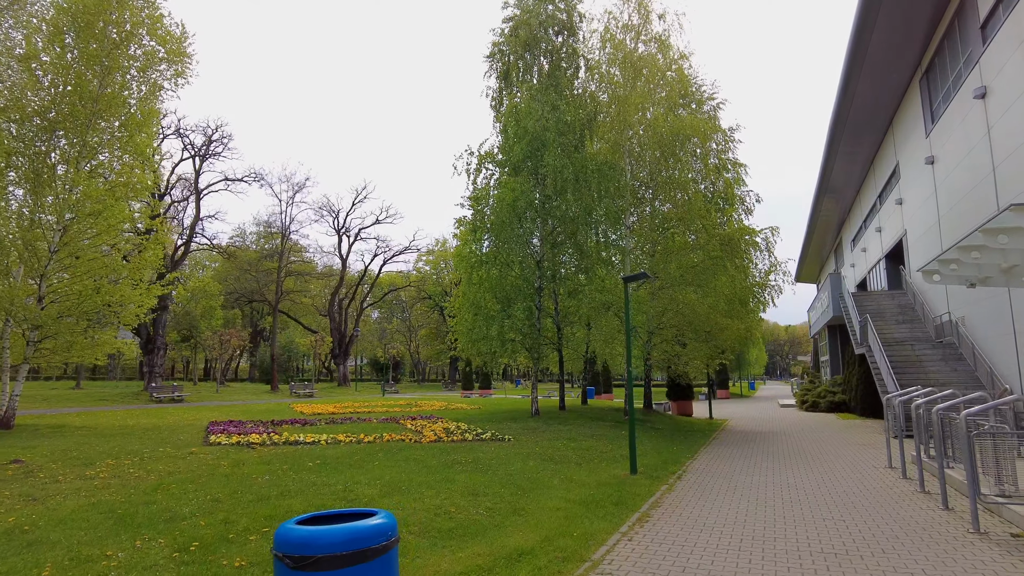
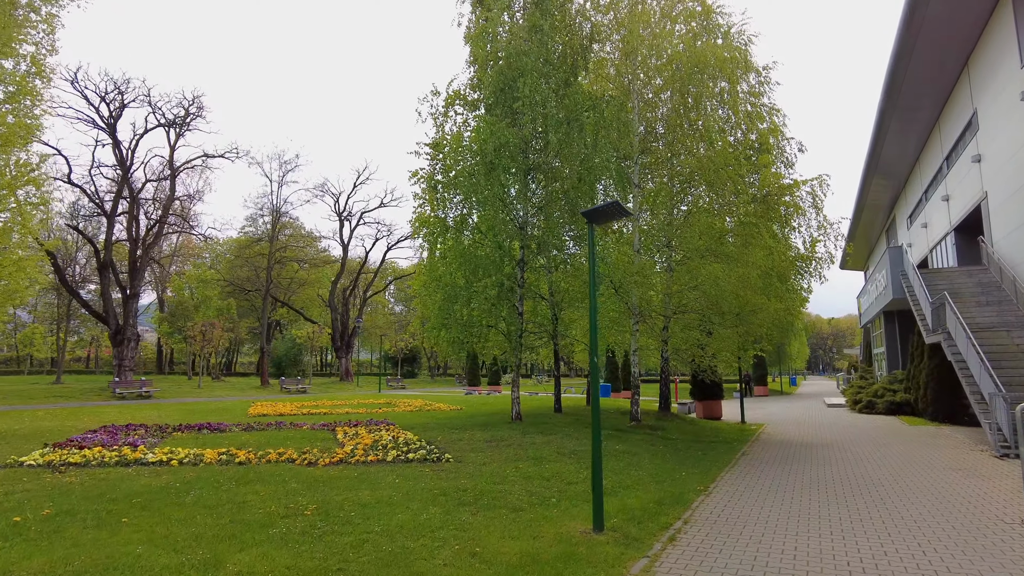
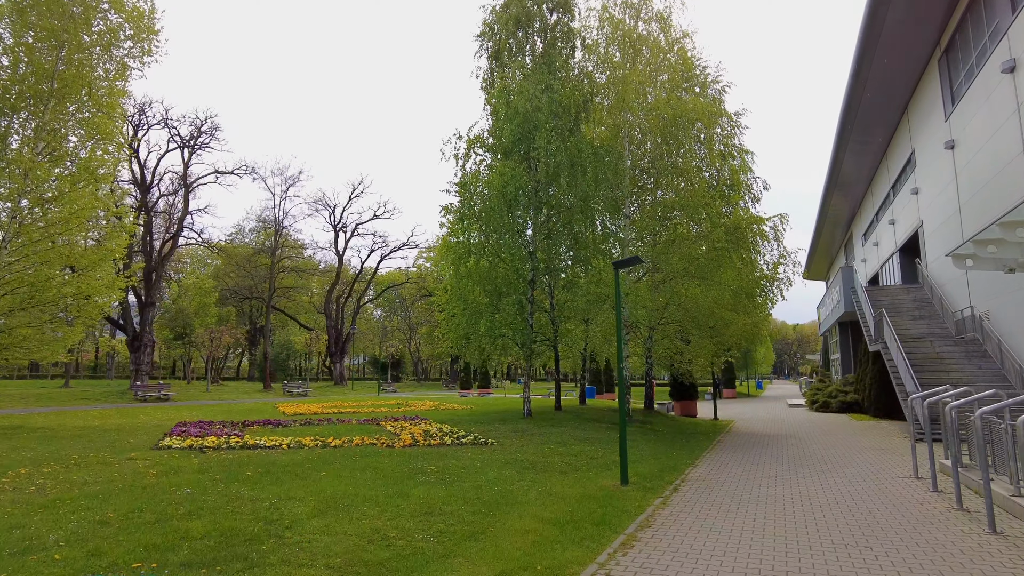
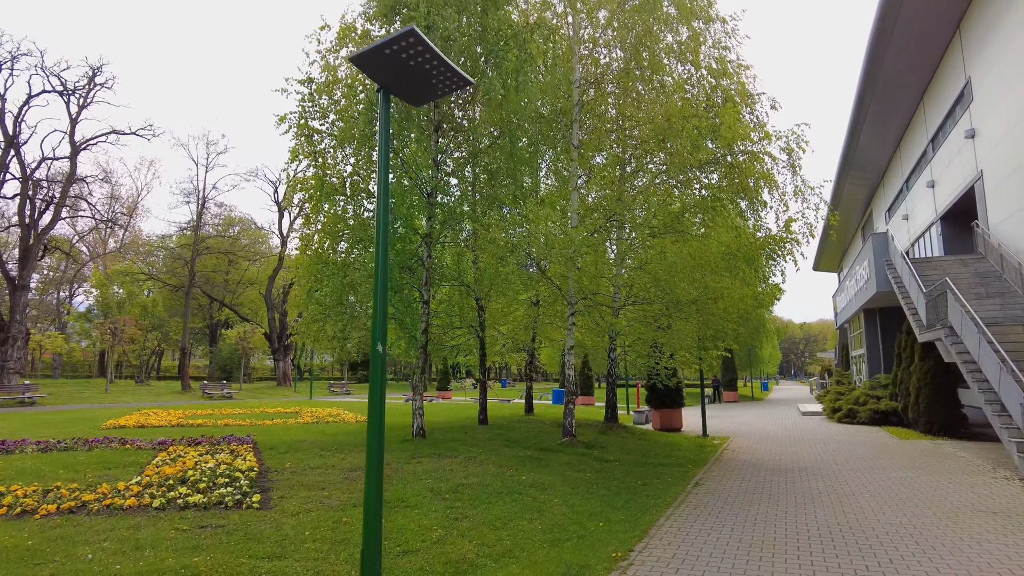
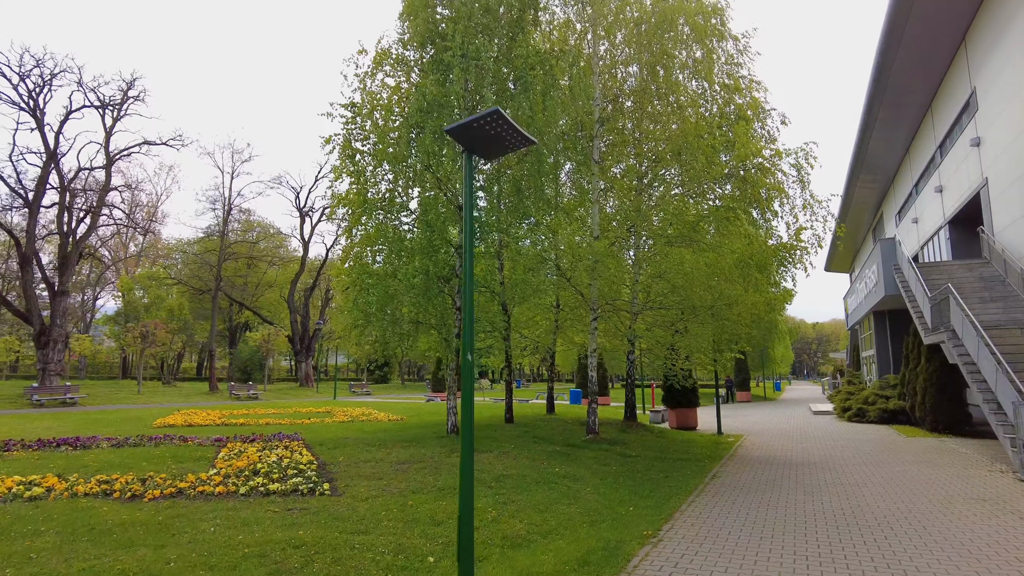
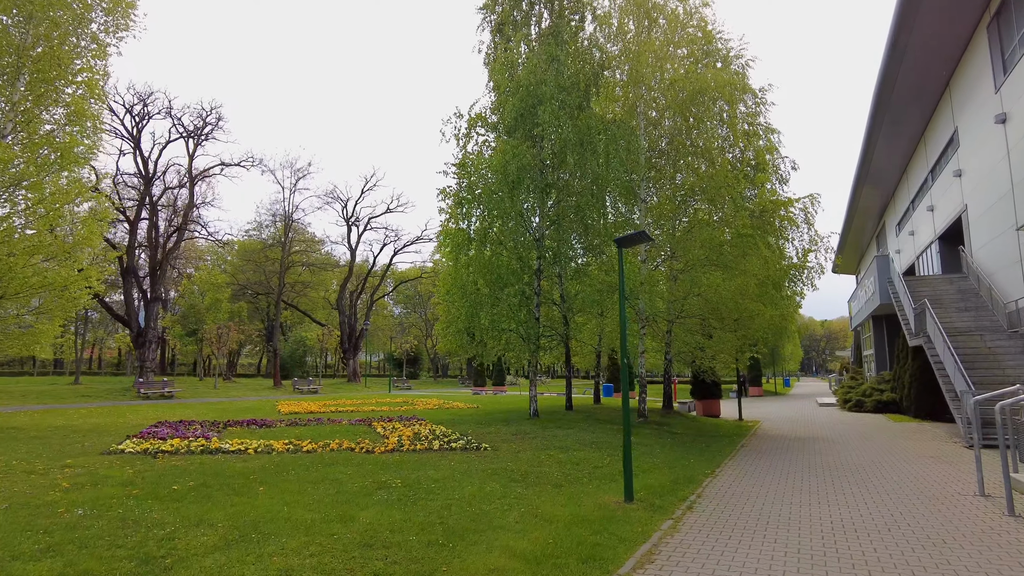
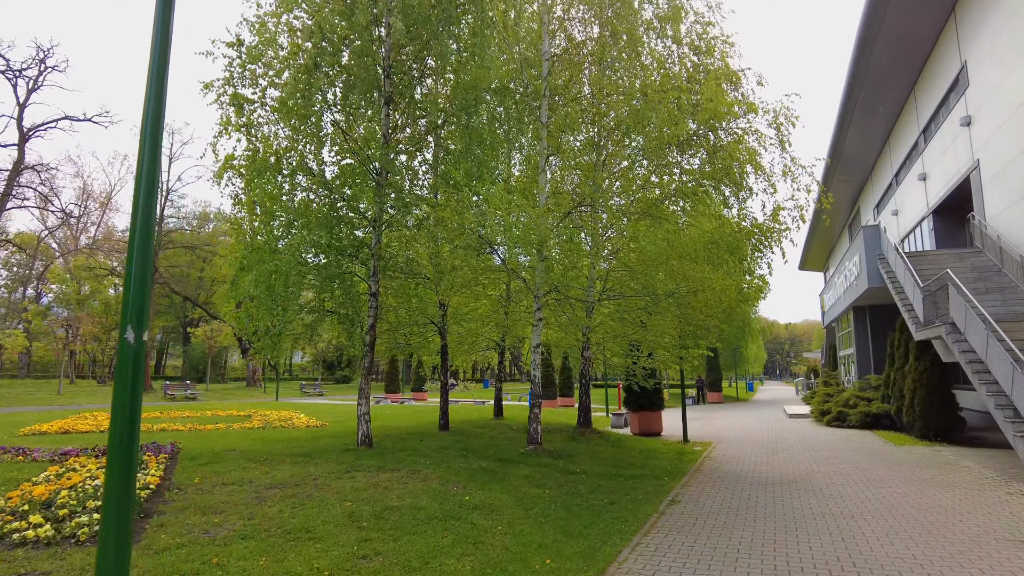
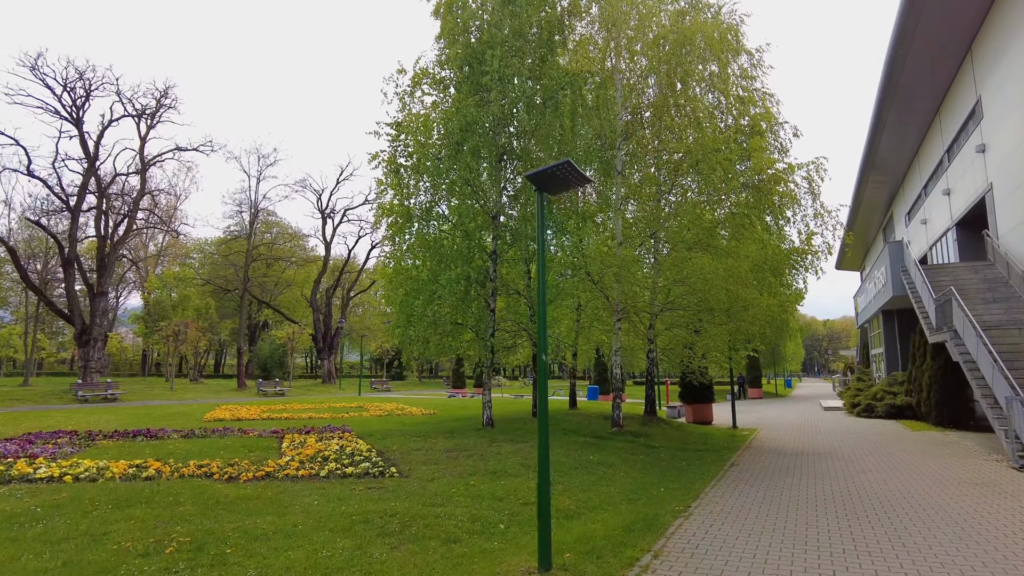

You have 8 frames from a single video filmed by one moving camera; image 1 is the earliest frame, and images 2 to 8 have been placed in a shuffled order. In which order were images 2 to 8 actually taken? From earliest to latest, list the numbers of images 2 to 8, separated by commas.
3, 6, 2, 8, 5, 4, 7
